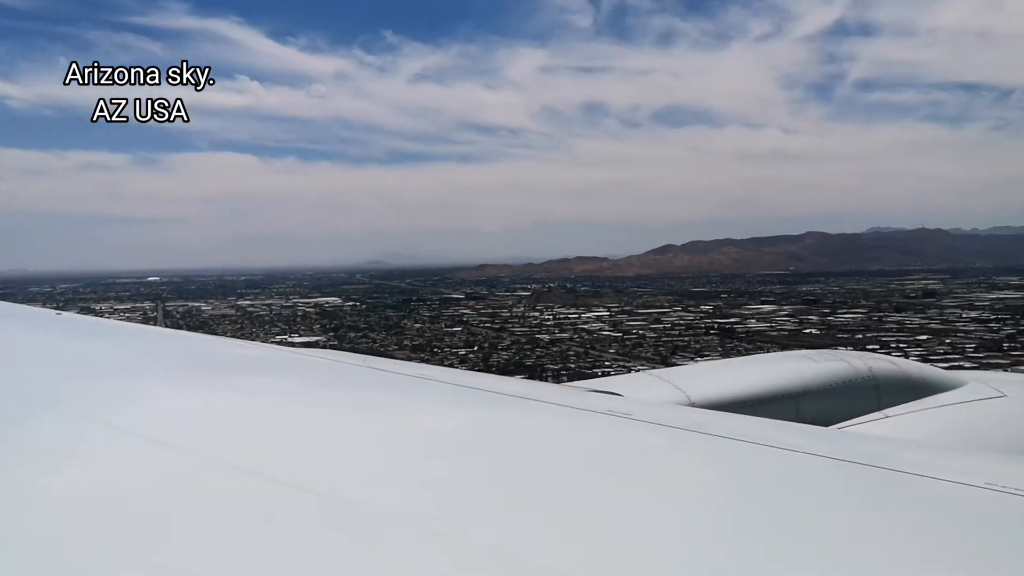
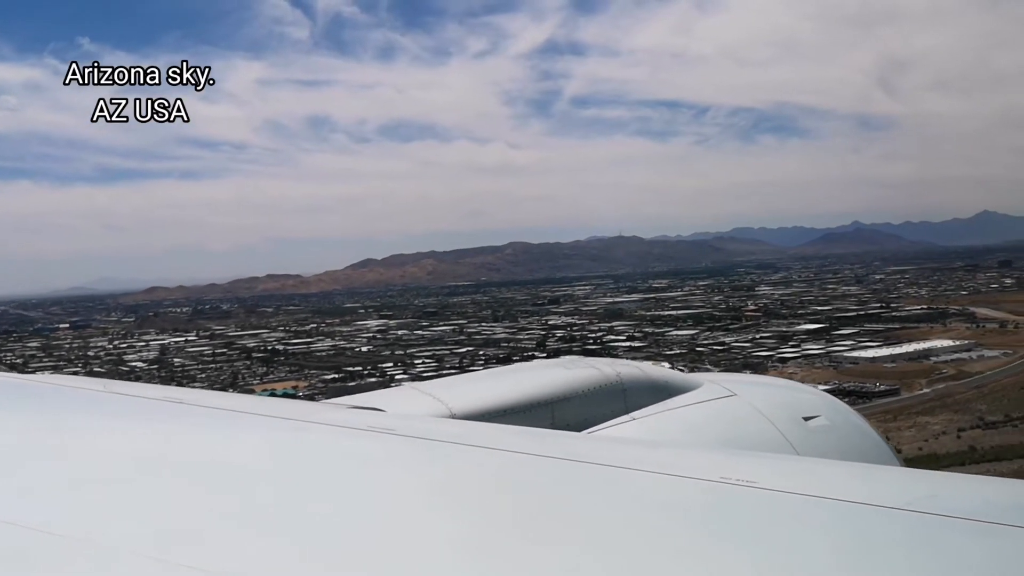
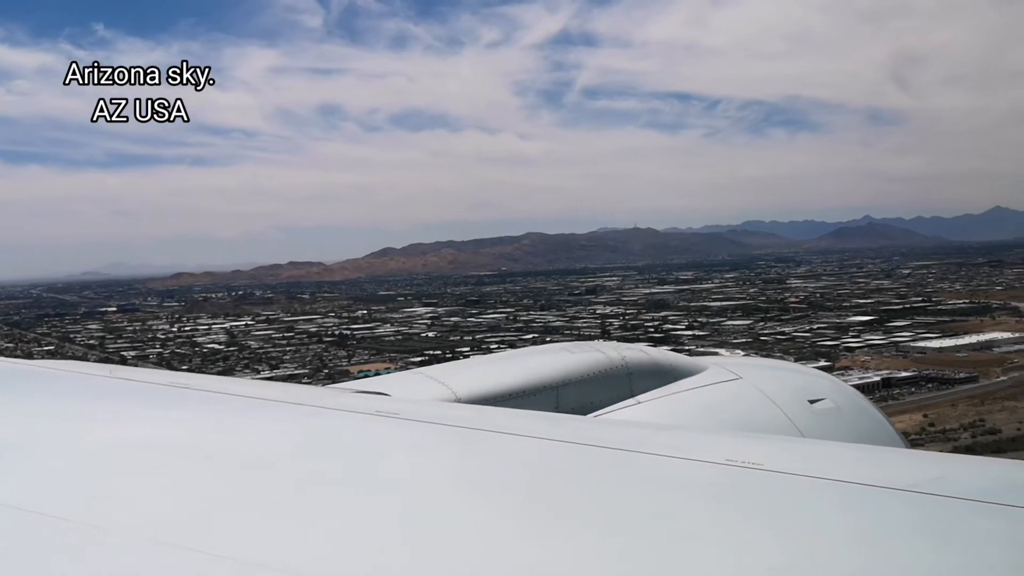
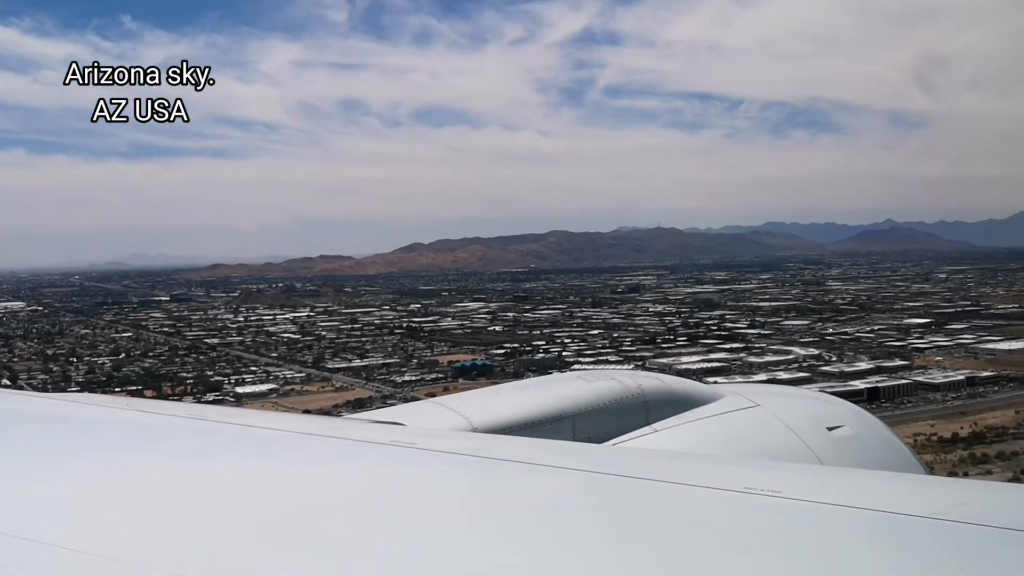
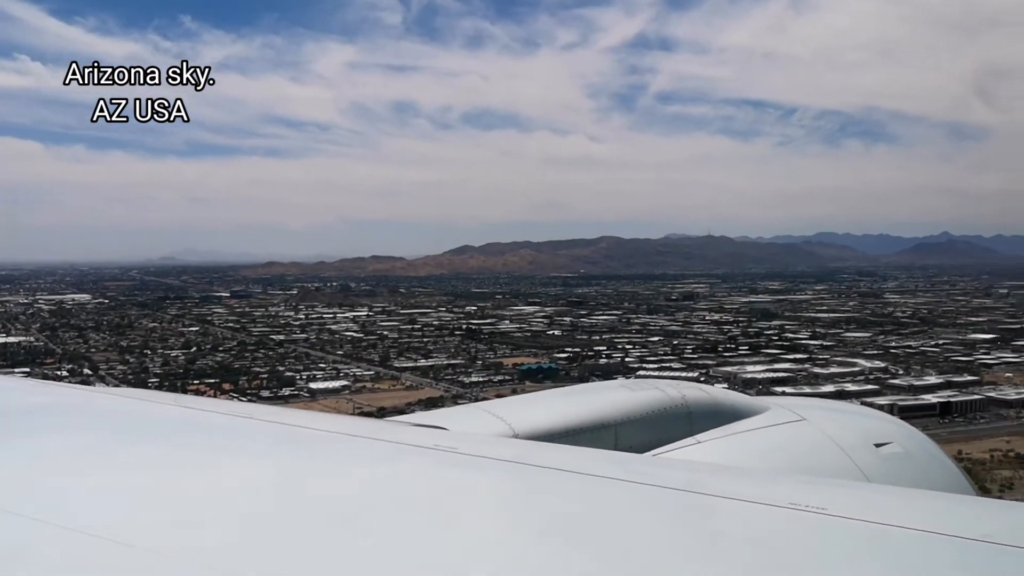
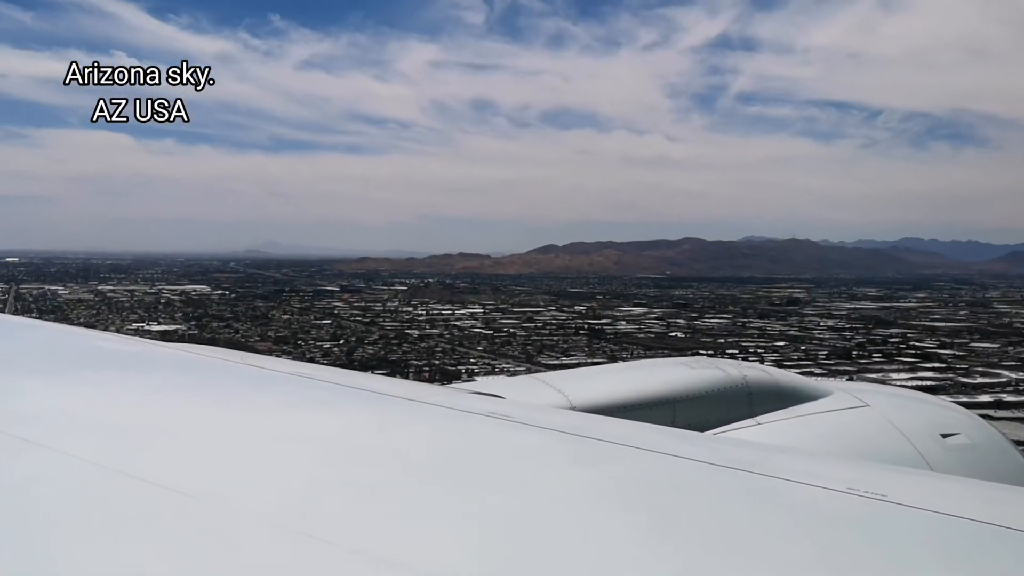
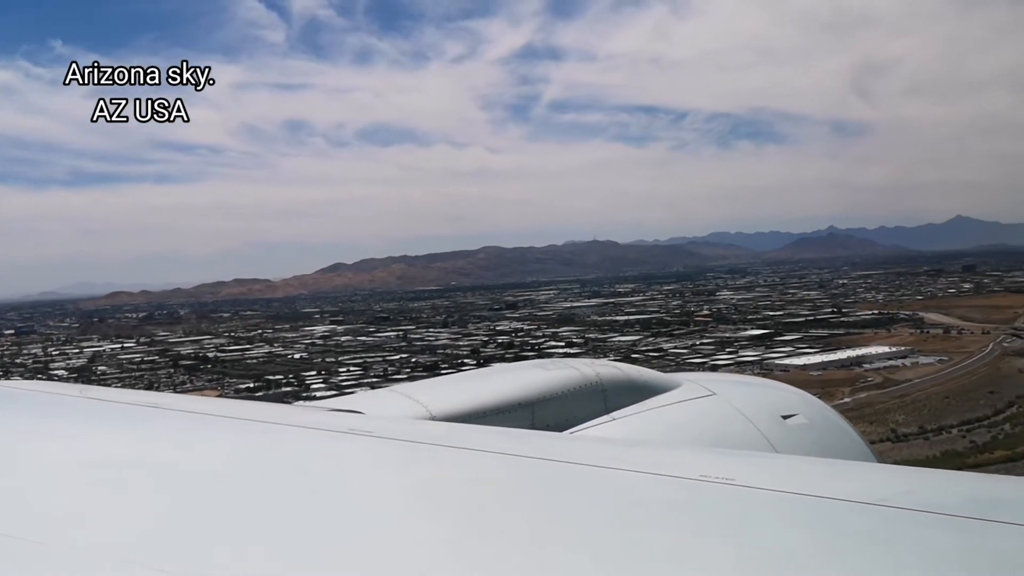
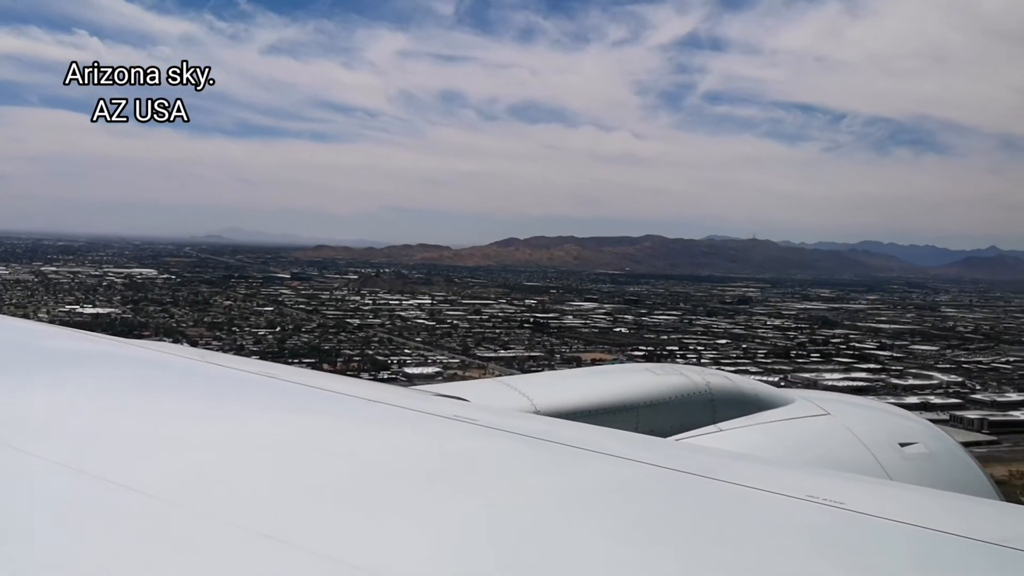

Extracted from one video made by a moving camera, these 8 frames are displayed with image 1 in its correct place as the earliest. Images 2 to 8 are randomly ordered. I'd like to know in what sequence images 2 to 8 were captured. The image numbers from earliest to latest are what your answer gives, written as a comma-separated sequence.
6, 8, 5, 4, 3, 2, 7
